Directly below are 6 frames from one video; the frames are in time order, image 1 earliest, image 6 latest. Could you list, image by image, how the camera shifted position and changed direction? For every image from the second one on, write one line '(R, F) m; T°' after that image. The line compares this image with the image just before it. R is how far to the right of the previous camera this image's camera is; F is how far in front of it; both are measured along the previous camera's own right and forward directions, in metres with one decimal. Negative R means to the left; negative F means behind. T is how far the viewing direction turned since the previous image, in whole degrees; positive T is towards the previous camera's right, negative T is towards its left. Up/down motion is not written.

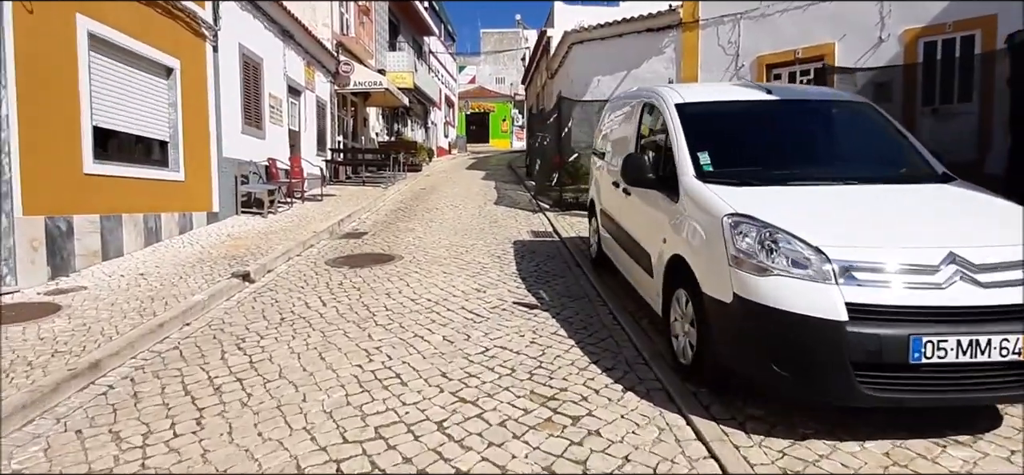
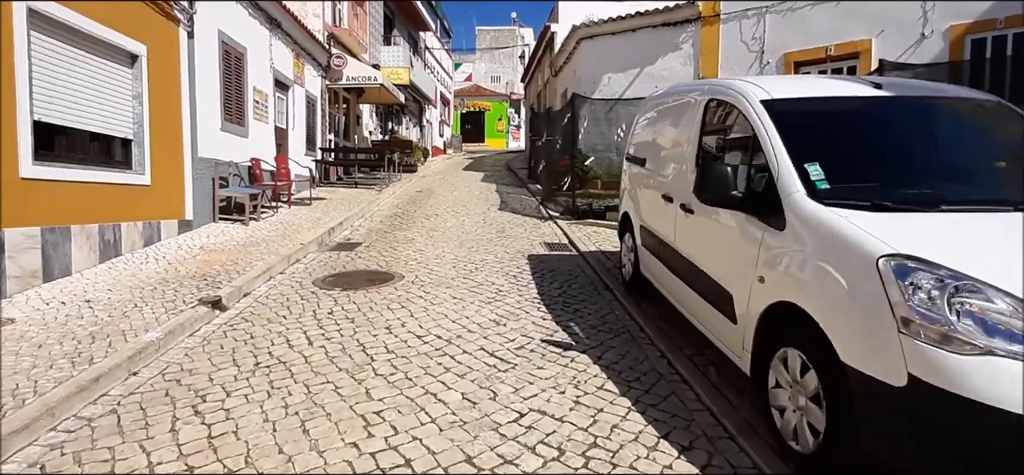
(-0.3, +1.0) m; +1°
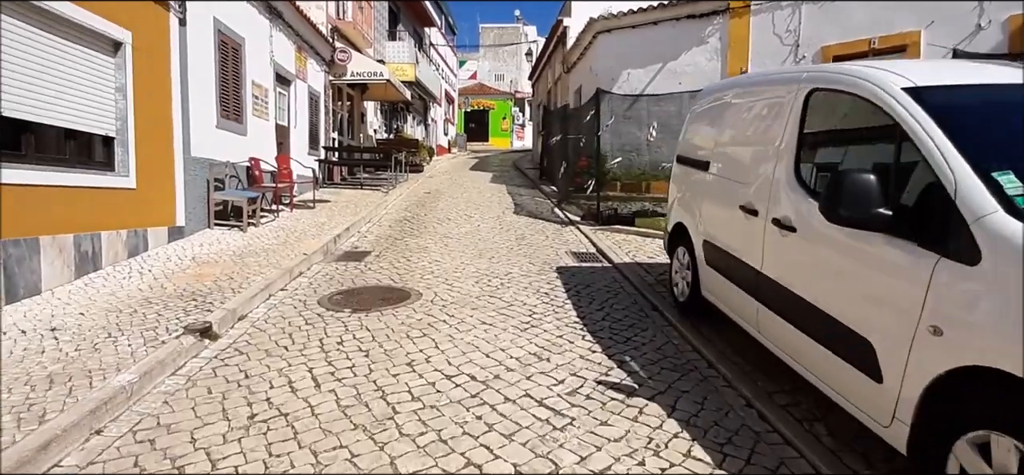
(-0.3, +0.8) m; 0°
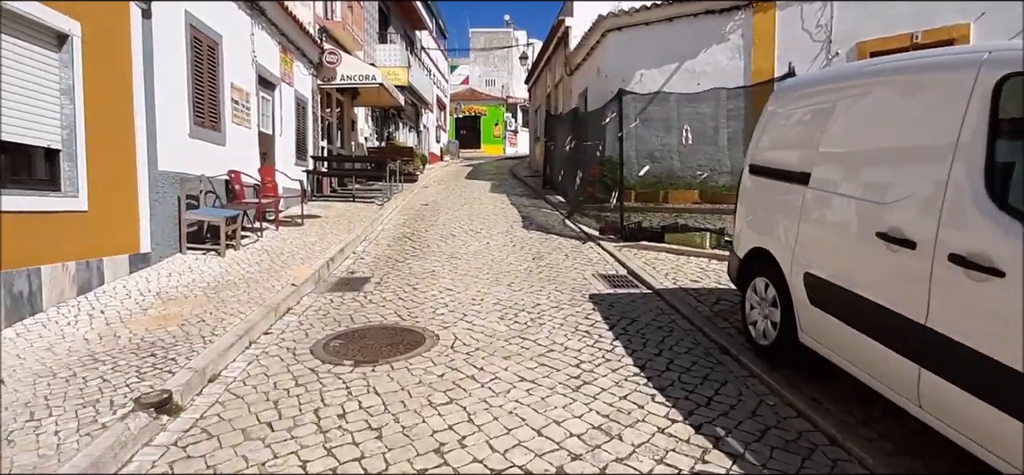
(-0.4, +1.0) m; +1°
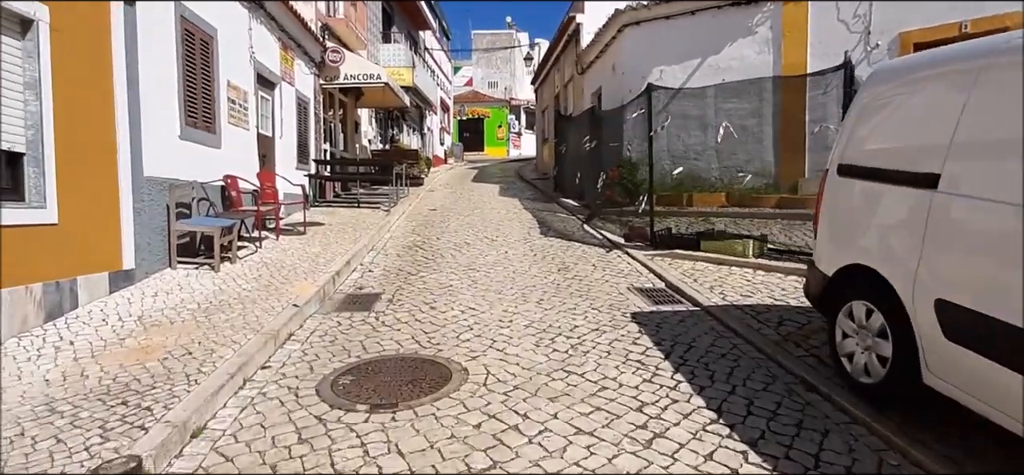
(-0.3, +0.7) m; 0°
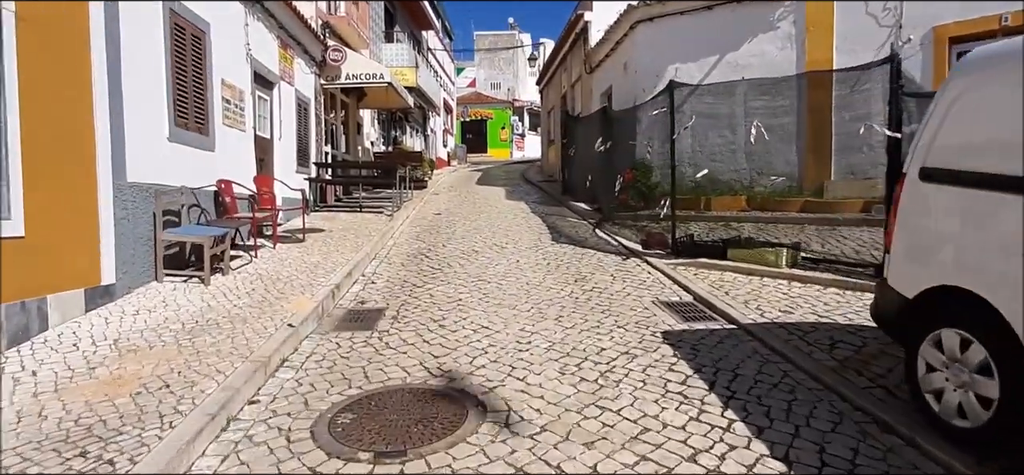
(-0.1, +0.5) m; 0°
